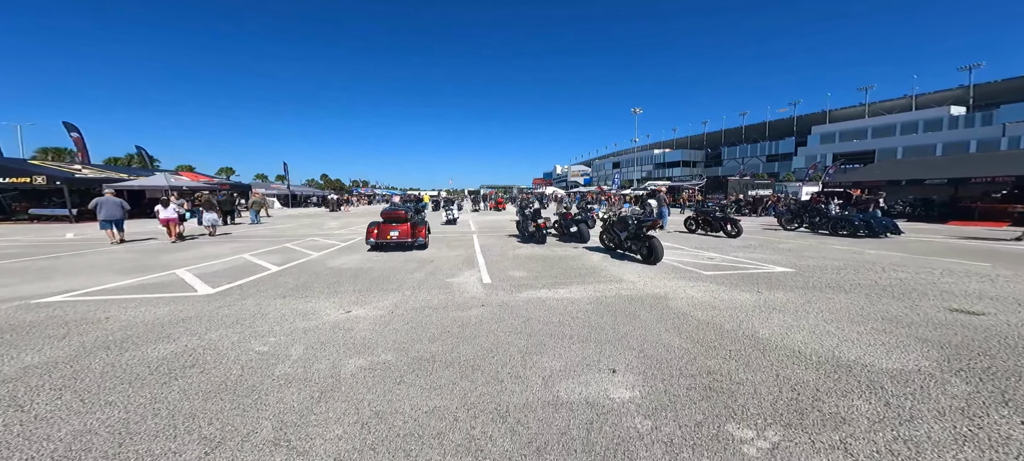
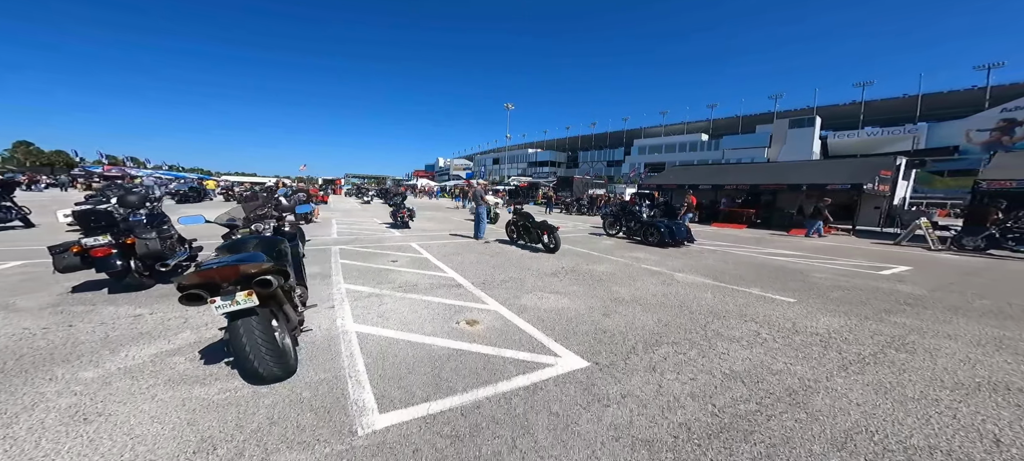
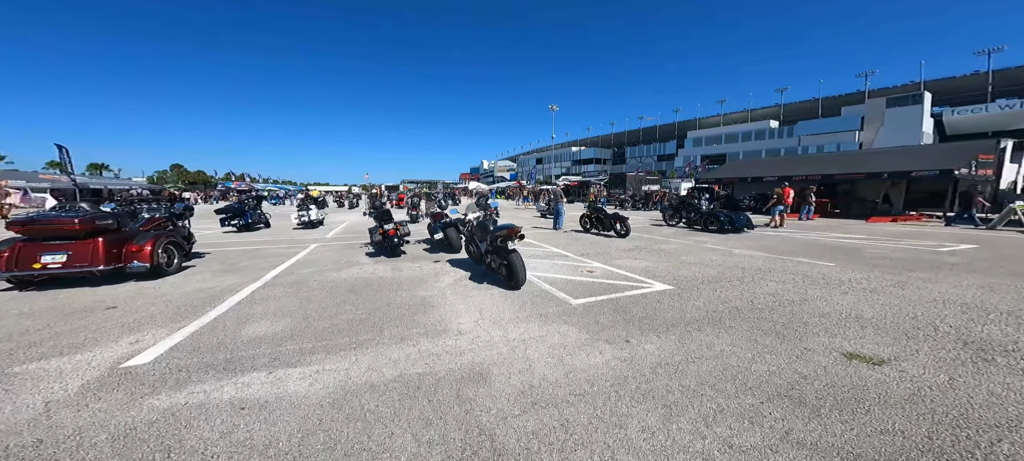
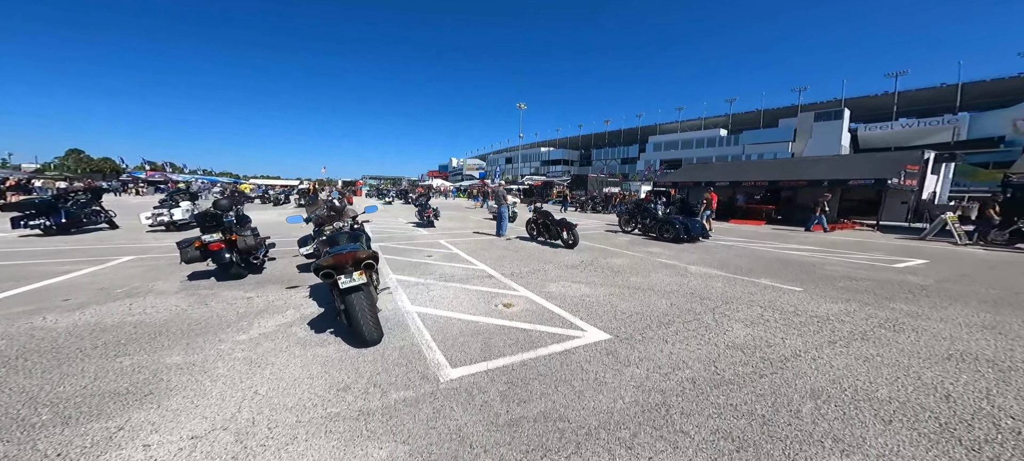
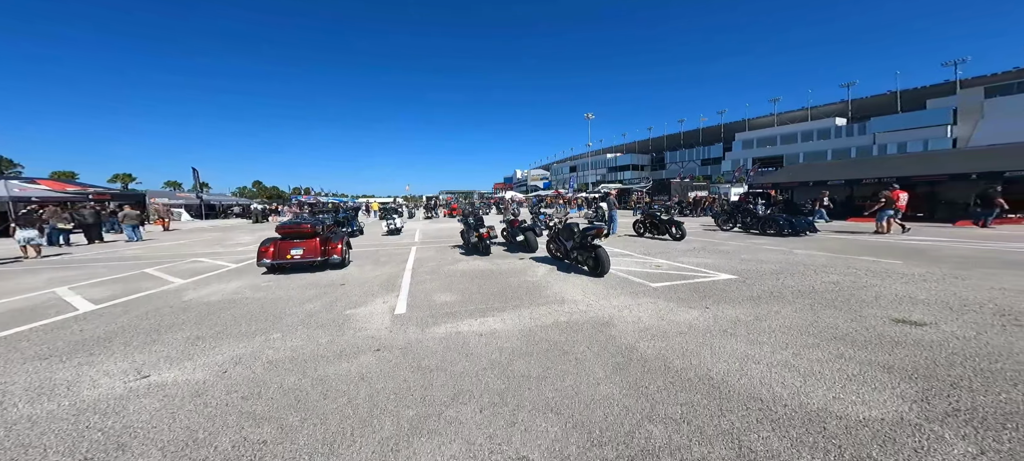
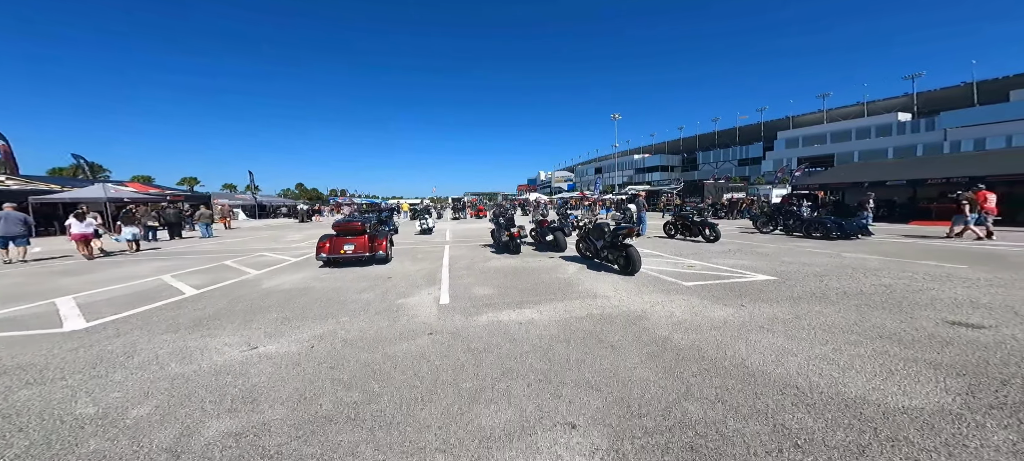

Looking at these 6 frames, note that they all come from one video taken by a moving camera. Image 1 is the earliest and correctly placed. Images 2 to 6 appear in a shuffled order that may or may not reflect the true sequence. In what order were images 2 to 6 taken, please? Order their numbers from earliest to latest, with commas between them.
6, 5, 3, 4, 2
